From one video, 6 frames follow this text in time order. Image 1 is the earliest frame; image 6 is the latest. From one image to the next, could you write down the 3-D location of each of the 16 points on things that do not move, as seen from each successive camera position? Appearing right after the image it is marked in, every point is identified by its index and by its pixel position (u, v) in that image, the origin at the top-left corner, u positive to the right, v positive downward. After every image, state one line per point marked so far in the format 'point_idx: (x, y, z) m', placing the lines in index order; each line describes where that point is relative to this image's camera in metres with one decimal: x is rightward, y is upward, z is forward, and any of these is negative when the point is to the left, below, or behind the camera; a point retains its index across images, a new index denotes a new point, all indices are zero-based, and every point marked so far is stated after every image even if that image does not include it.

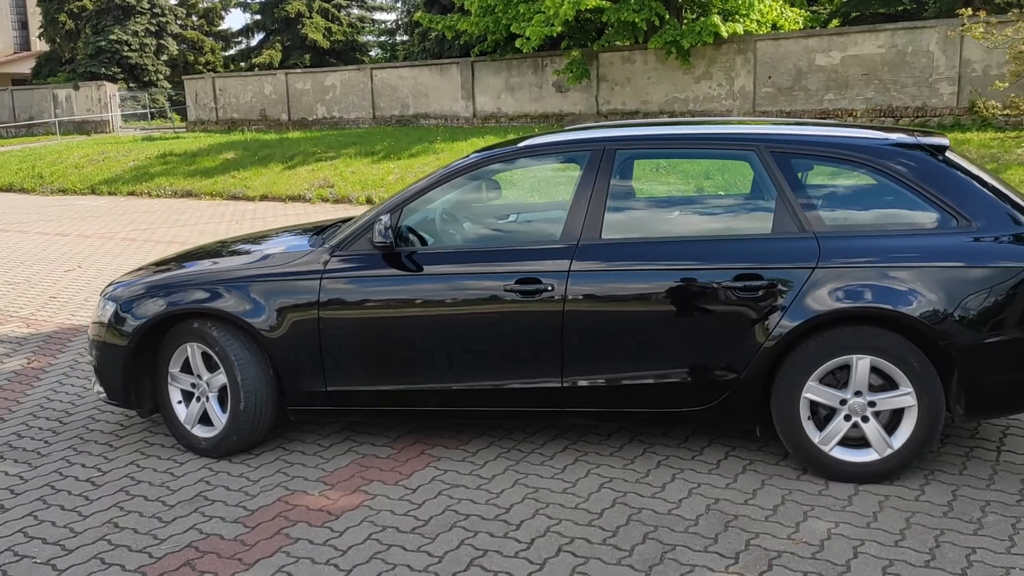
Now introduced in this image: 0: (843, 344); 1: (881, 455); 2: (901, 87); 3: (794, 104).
0: (+1.3, -0.2, +3.6) m
1: (+1.4, -0.6, +3.6) m
2: (+7.3, +3.8, +17.8) m
3: (+5.7, +3.7, +19.1) m
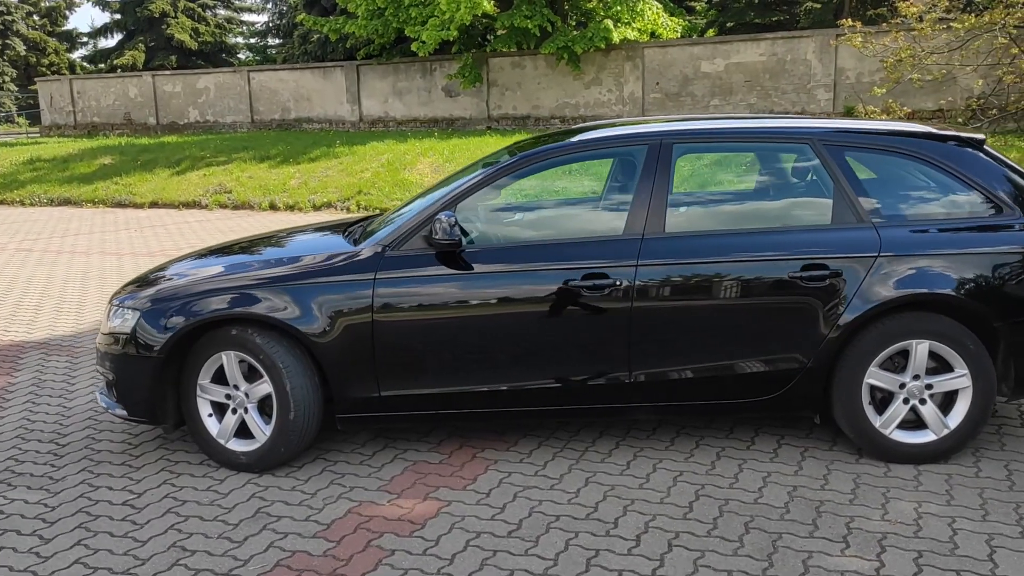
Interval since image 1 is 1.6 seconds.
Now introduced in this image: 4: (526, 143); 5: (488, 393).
0: (+1.6, -0.2, +3.7) m
1: (+1.7, -0.6, +3.8) m
2: (+5.3, +3.8, +18.7) m
3: (+3.5, +3.7, +19.7) m
4: (+0.1, +0.7, +4.5) m
5: (-0.1, -0.4, +3.9) m
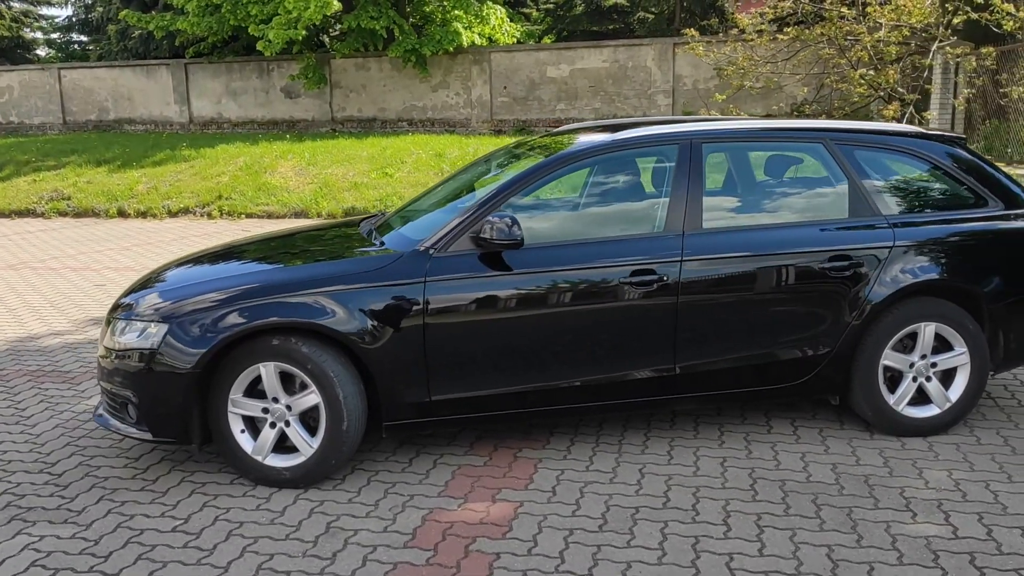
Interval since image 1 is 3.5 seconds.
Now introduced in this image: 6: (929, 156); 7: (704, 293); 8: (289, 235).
0: (+1.7, -0.1, +4.1) m
1: (+1.9, -0.5, +4.2) m
2: (+2.3, +3.9, +19.5) m
3: (+0.4, +3.7, +20.2) m
4: (+0.1, +0.7, +4.5) m
5: (+0.1, -0.4, +3.9) m
6: (+1.9, +0.6, +4.3) m
7: (+0.8, 0.0, +3.9) m
8: (-1.2, +0.3, +5.0) m
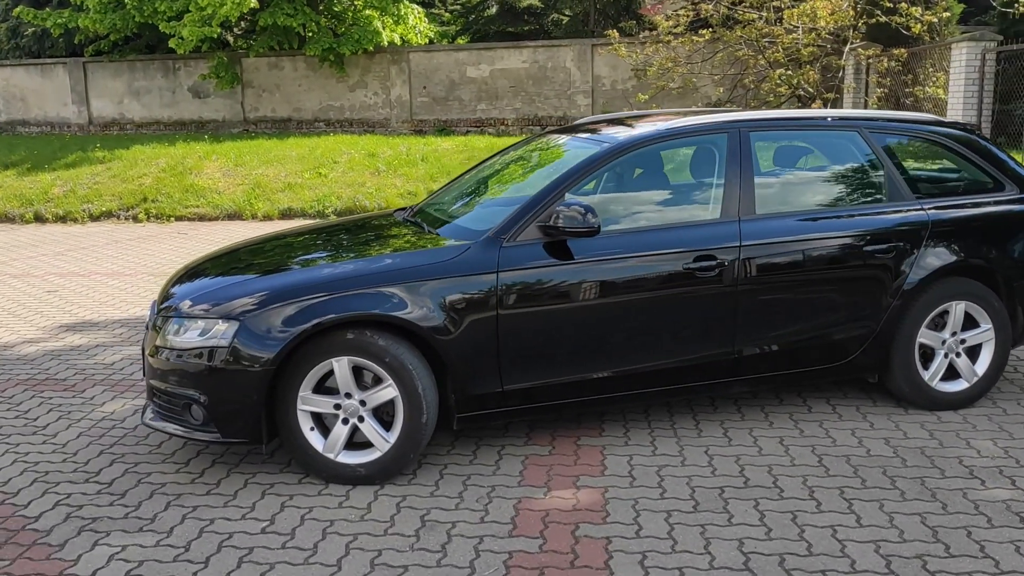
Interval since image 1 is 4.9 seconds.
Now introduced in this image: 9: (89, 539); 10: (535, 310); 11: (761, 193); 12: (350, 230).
0: (+2.0, 0.0, +4.3) m
1: (+2.1, -0.4, +4.4) m
2: (+0.7, +3.9, +19.7) m
3: (-1.3, +3.7, +20.1) m
4: (+0.3, +0.7, +4.5) m
5: (+0.4, -0.4, +4.0) m
6: (+2.1, +0.7, +4.5) m
7: (+1.1, +0.1, +4.0) m
8: (-1.0, +0.3, +4.9) m
9: (-1.5, -0.9, +3.2) m
10: (+0.1, -0.1, +3.8) m
11: (+1.2, +0.4, +4.2) m
12: (-0.8, +0.3, +4.6) m
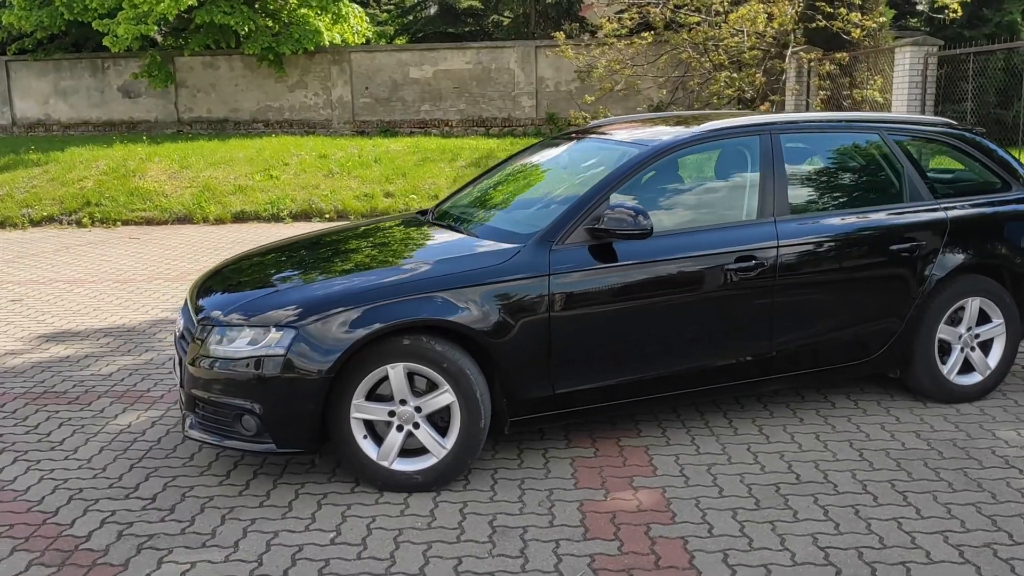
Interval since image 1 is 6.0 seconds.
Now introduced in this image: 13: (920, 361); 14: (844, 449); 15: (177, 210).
0: (+2.1, 0.0, +4.5) m
1: (+2.3, -0.4, +4.6) m
2: (-0.5, +3.9, +19.7) m
3: (-2.5, +3.6, +19.9) m
4: (+0.4, +0.7, +4.6) m
5: (+0.6, -0.4, +4.0) m
6: (+2.2, +0.7, +4.7) m
7: (+1.2, +0.1, +4.1) m
8: (-0.9, +0.3, +4.8) m
9: (-1.2, -0.9, +3.1) m
10: (+0.3, -0.1, +3.8) m
11: (+1.3, +0.4, +4.3) m
12: (-0.7, +0.3, +4.5) m
13: (+1.9, -0.3, +4.5) m
14: (+1.4, -0.7, +4.0) m
15: (-4.5, +1.0, +12.6) m
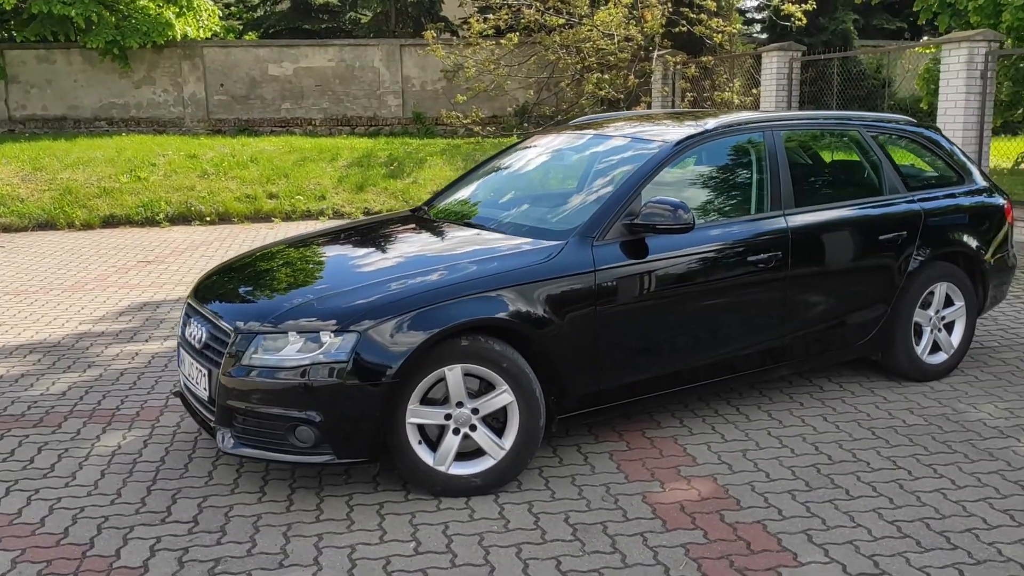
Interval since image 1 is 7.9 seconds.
0: (+2.1, +0.1, +4.8) m
1: (+2.3, -0.4, +4.9) m
2: (-3.3, +3.9, +19.3) m
3: (-5.3, +3.5, +19.2) m
4: (+0.4, +0.7, +4.6) m
5: (+0.7, -0.4, +4.1) m
6: (+2.2, +0.8, +5.1) m
7: (+1.3, +0.1, +4.3) m
8: (-0.9, +0.3, +4.6) m
9: (-0.9, -0.9, +2.9) m
10: (+0.5, -0.1, +3.8) m
11: (+1.4, +0.5, +4.5) m
12: (-0.7, +0.3, +4.4) m
13: (+1.9, -0.3, +4.8) m
14: (+1.5, -0.6, +4.2) m
15: (-5.8, +0.9, +11.7) m
